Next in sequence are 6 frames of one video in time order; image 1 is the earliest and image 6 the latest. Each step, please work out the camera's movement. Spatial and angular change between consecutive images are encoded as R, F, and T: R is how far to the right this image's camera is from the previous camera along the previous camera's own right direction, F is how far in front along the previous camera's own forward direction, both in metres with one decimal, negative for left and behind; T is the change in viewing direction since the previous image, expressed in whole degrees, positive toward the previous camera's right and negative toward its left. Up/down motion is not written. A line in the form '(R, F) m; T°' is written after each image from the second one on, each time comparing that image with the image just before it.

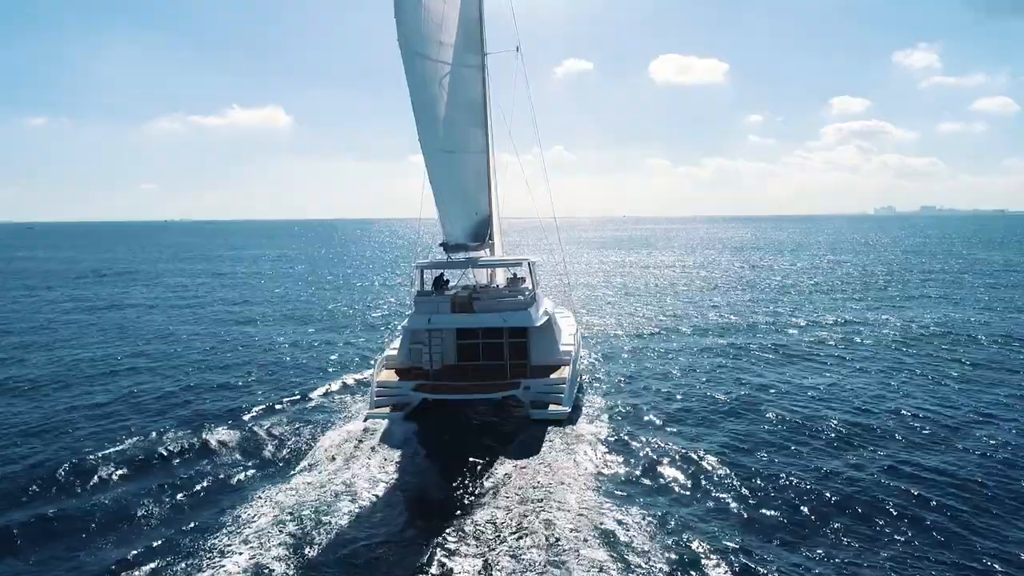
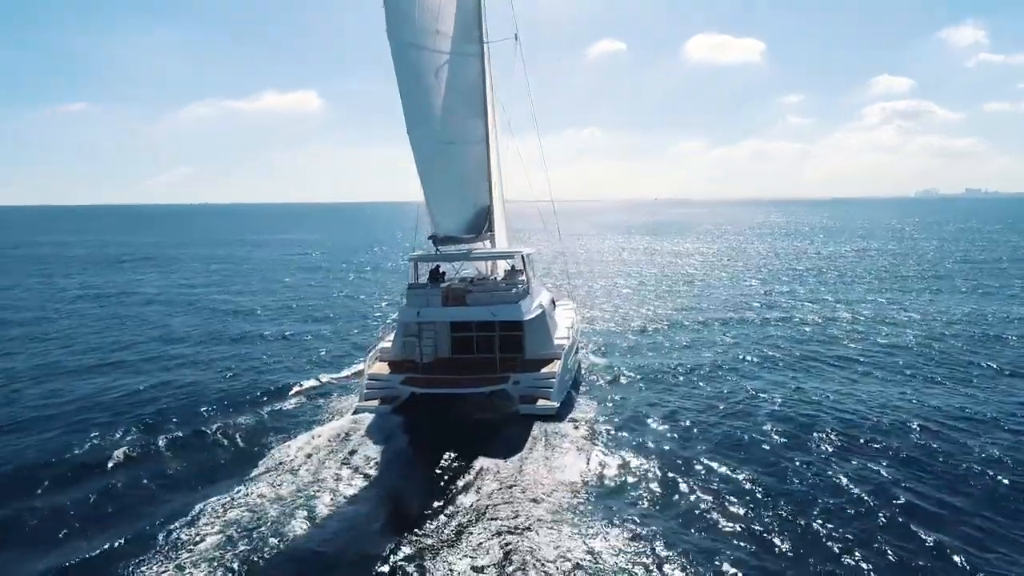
(+1.3, +1.2) m; -2°
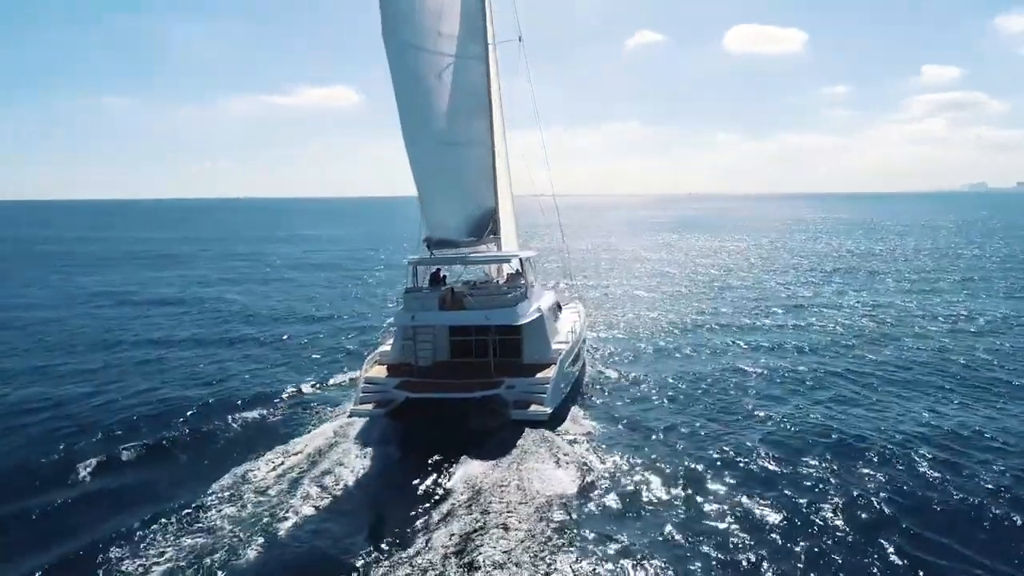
(+1.3, +0.2) m; -3°
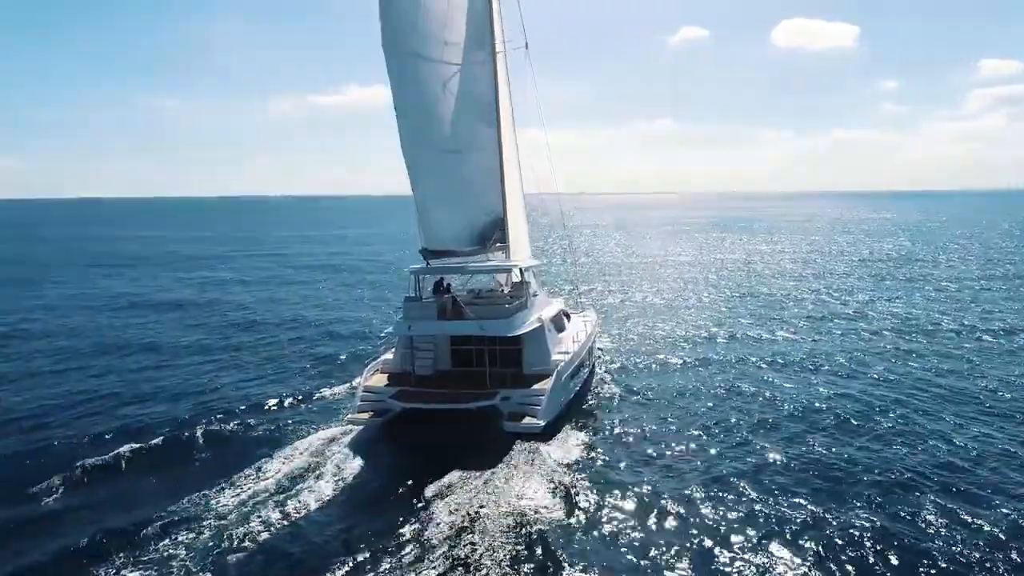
(+1.5, +0.2) m; -3°
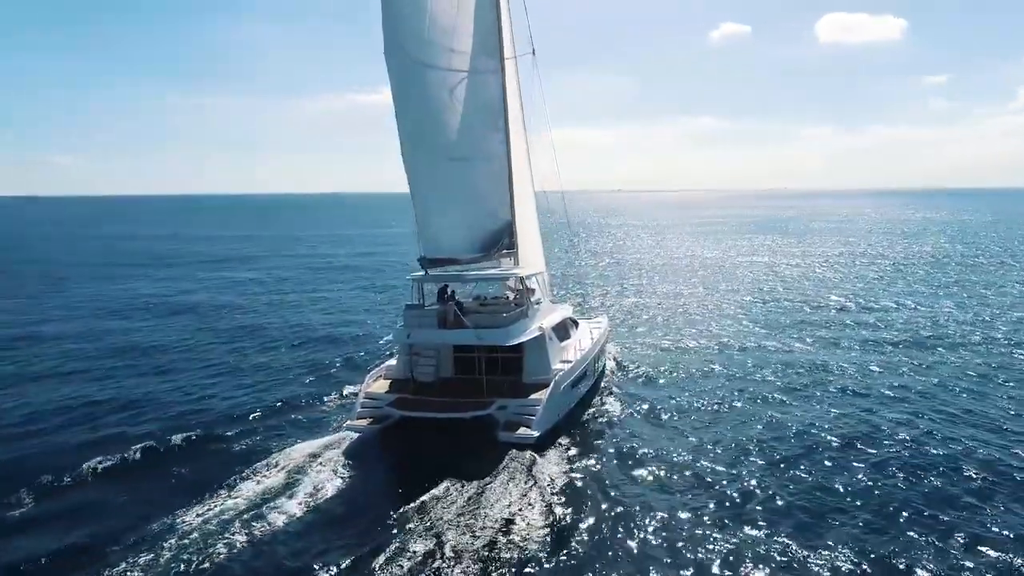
(+1.3, +0.1) m; -3°
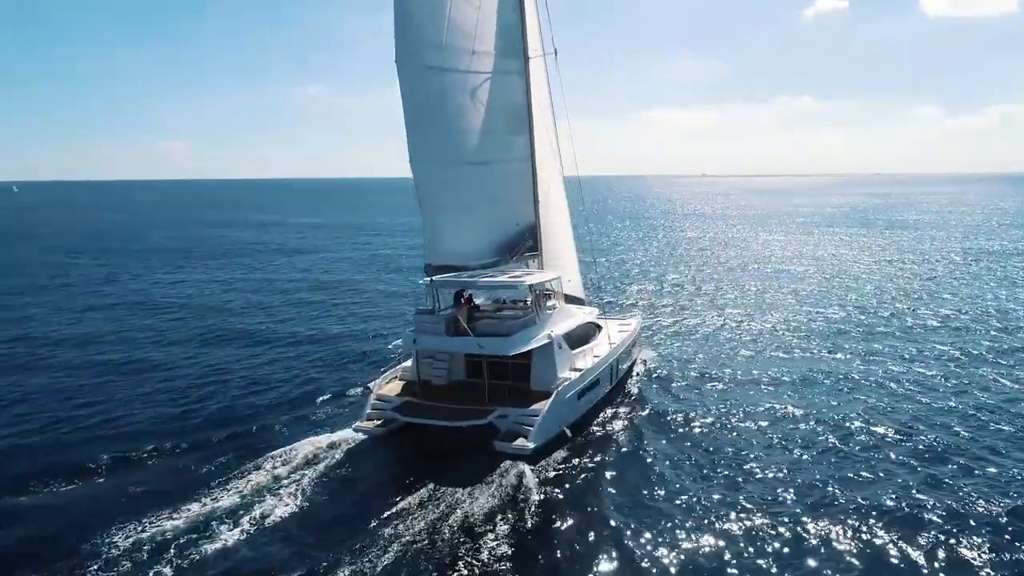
(+2.4, +0.3) m; -6°
